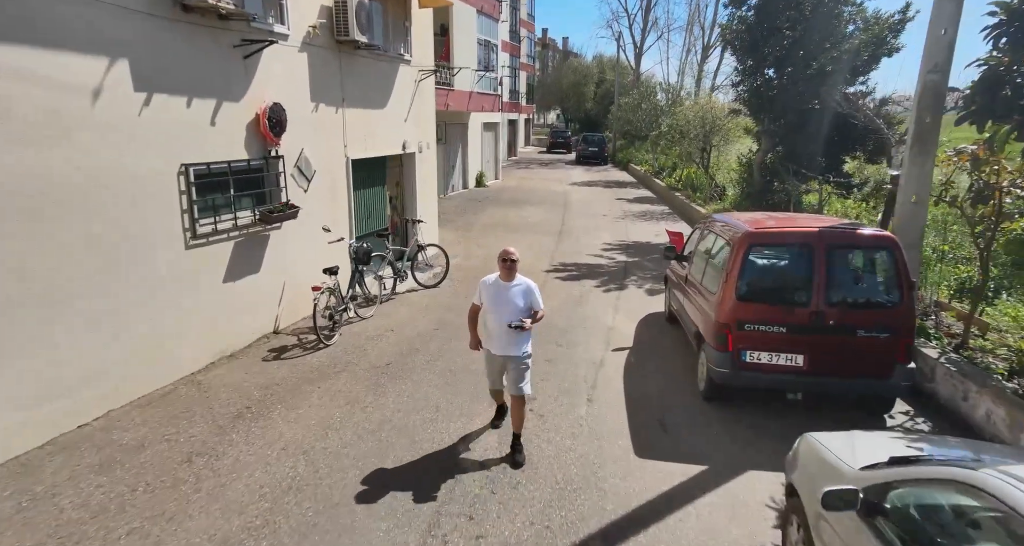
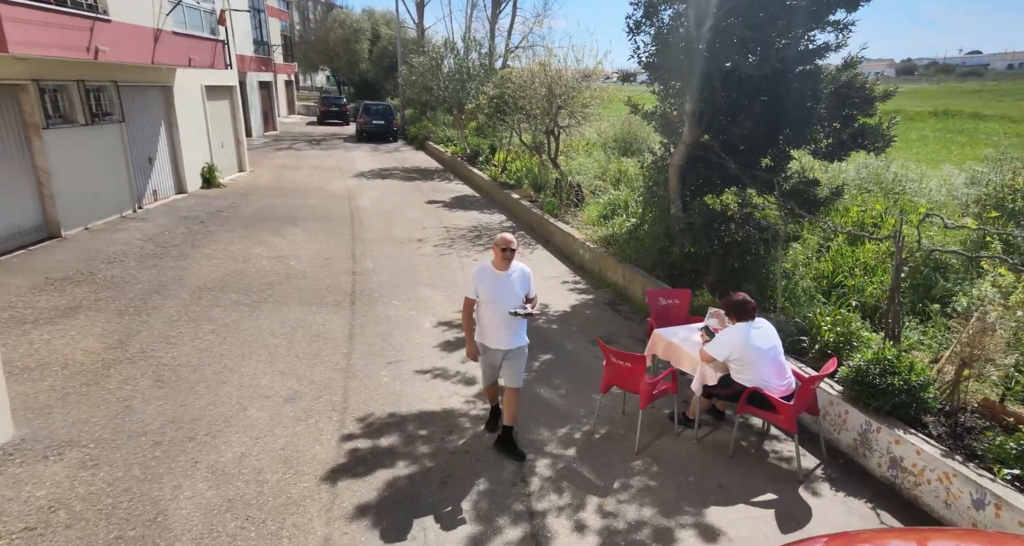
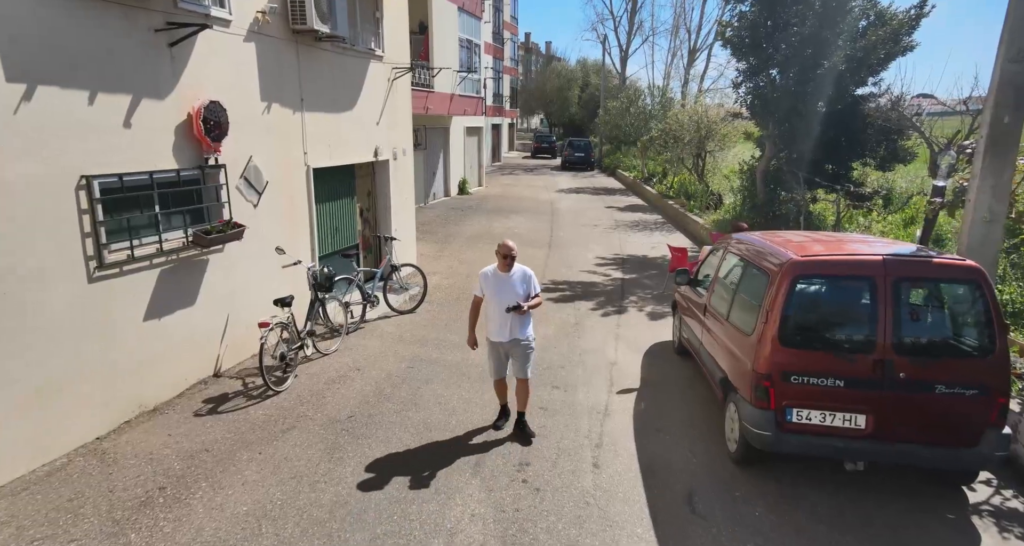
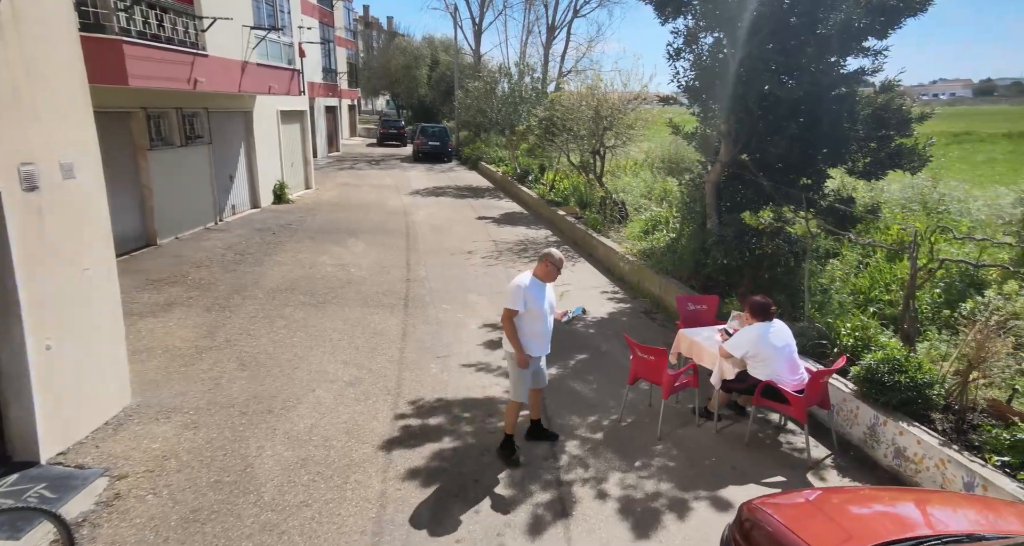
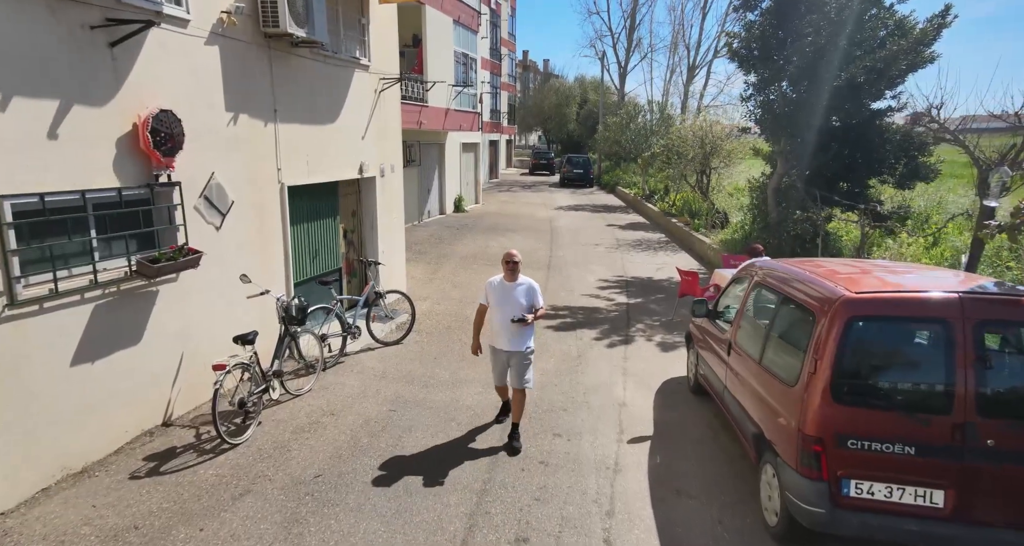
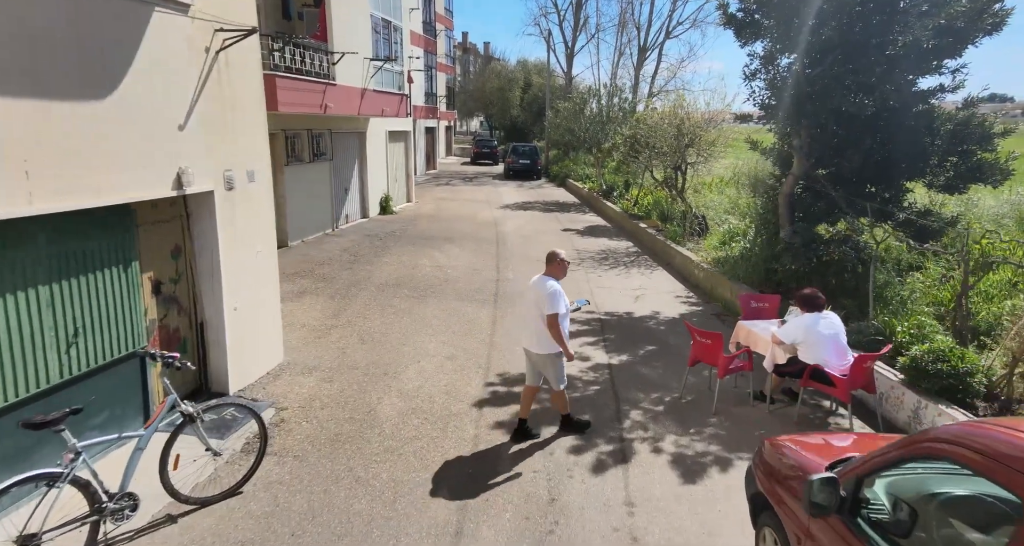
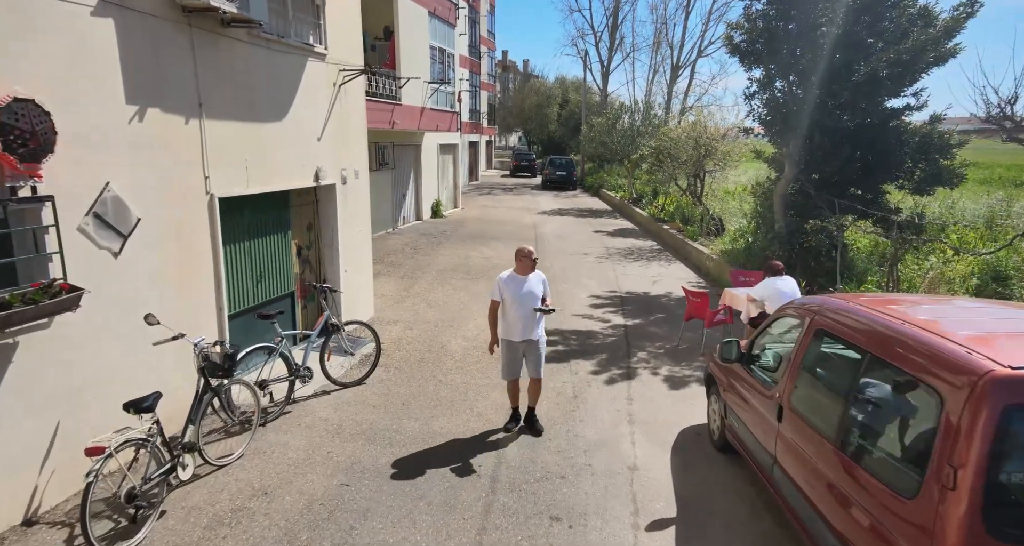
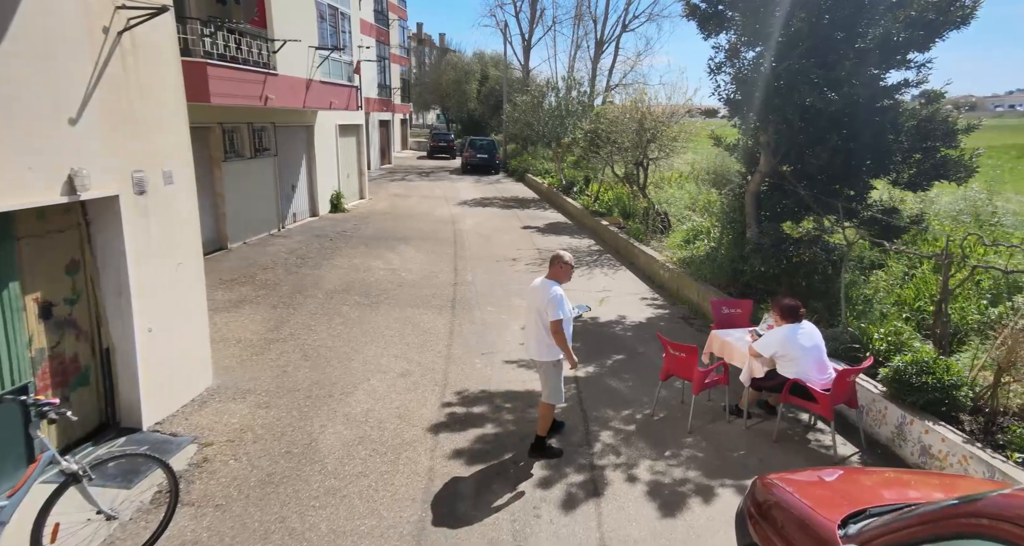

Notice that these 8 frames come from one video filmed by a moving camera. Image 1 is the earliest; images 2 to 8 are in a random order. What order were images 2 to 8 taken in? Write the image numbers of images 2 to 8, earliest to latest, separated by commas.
3, 5, 7, 6, 8, 4, 2
